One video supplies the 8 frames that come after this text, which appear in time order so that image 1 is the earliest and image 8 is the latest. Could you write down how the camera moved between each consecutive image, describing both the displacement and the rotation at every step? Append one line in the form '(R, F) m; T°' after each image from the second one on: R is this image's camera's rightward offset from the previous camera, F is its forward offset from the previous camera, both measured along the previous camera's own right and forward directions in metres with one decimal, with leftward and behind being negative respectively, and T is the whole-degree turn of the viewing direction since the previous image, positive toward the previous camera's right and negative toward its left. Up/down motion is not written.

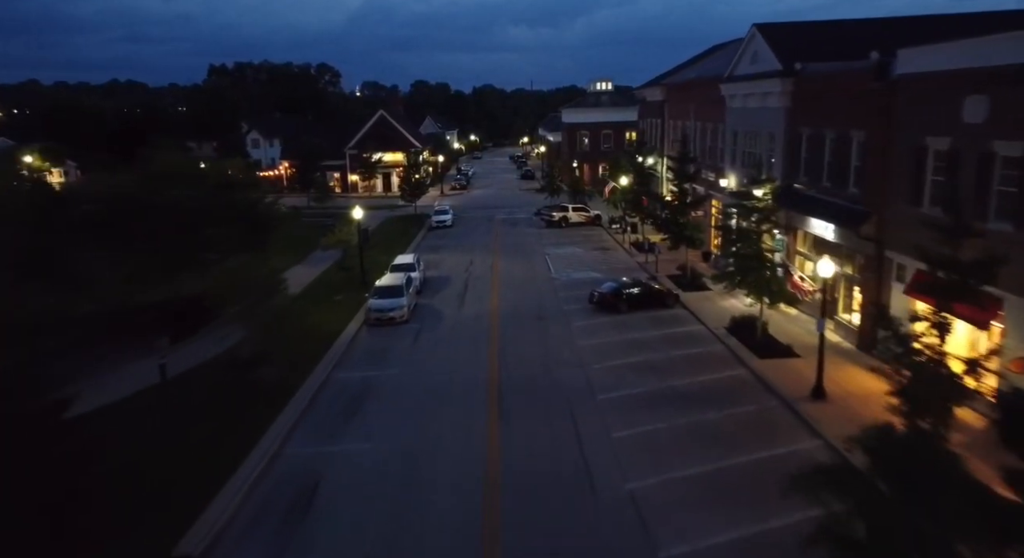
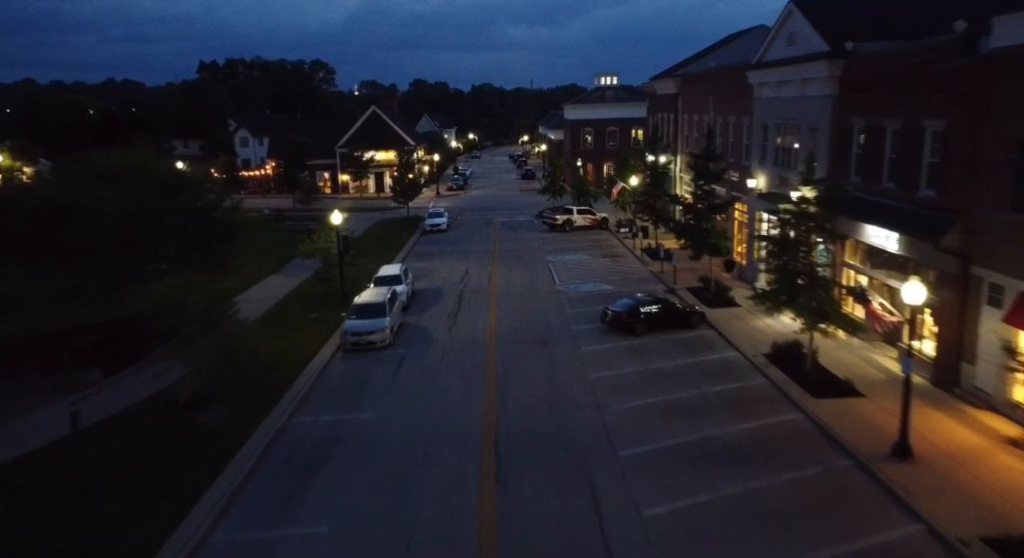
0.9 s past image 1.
(0.0, +3.5) m; 0°
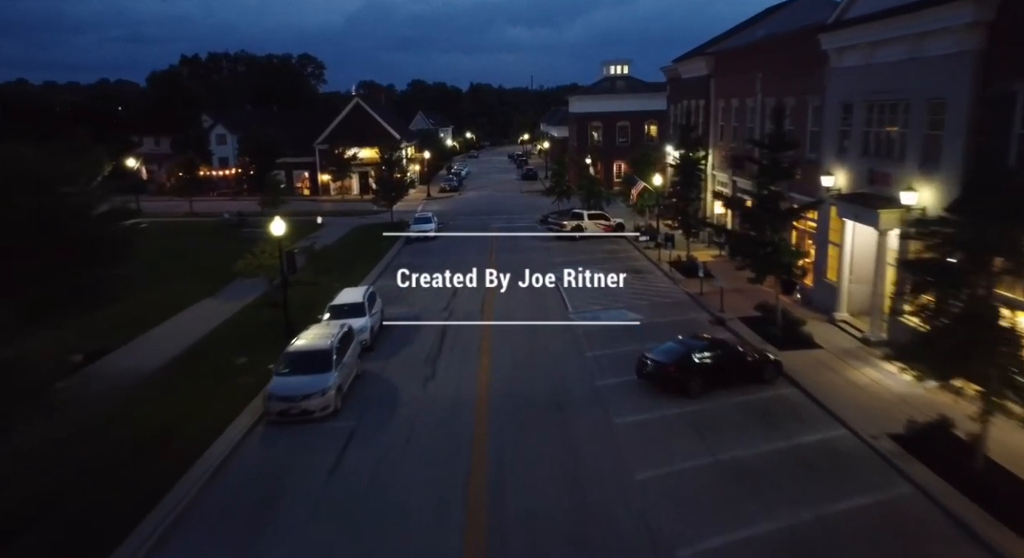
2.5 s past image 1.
(0.0, +6.4) m; 0°
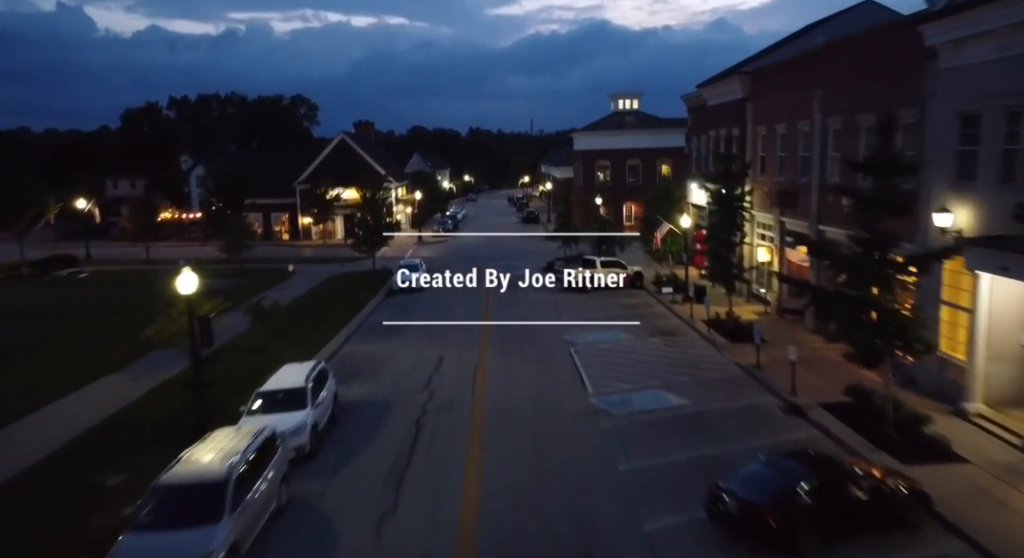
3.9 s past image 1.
(0.0, +5.5) m; 0°
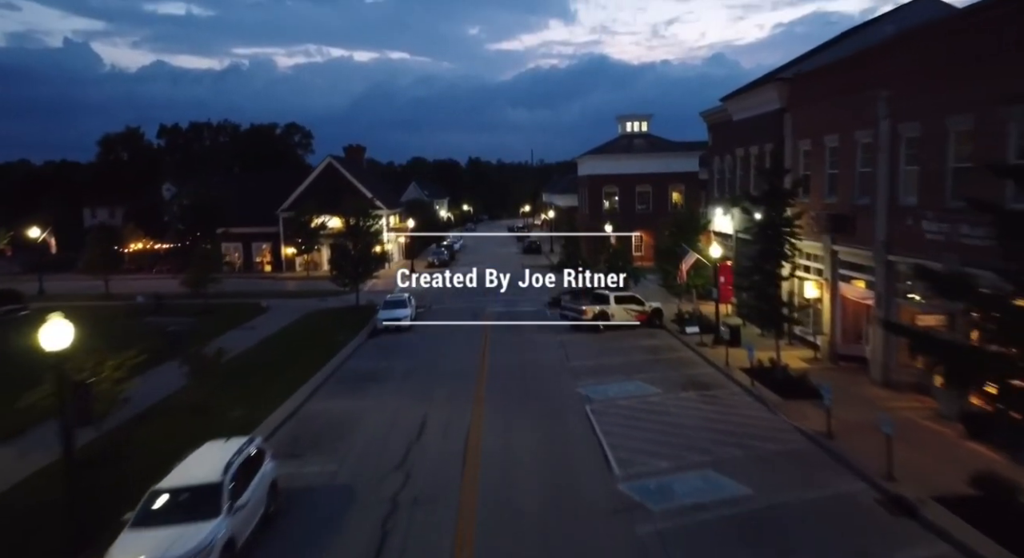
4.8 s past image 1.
(0.0, +4.0) m; 0°
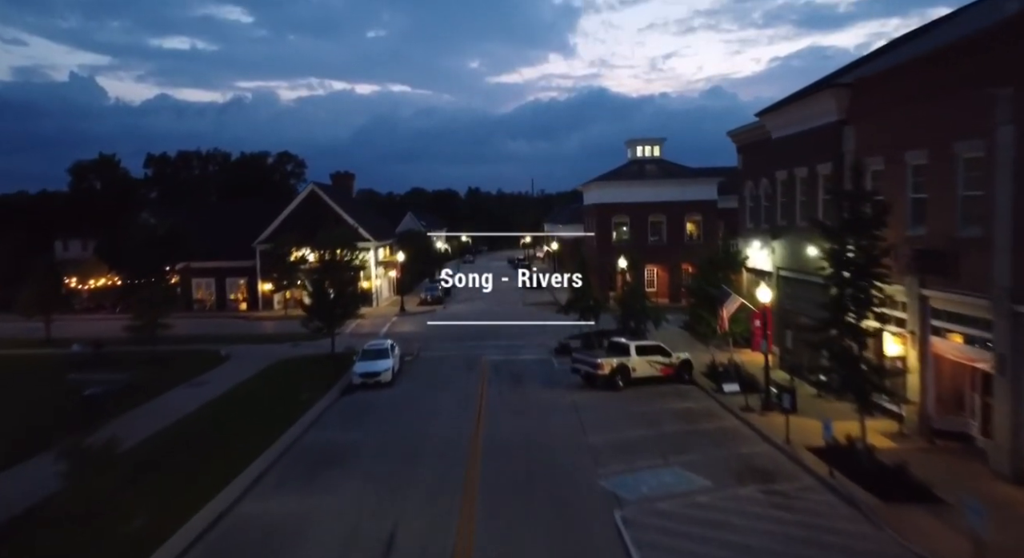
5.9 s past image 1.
(0.0, +4.5) m; 0°
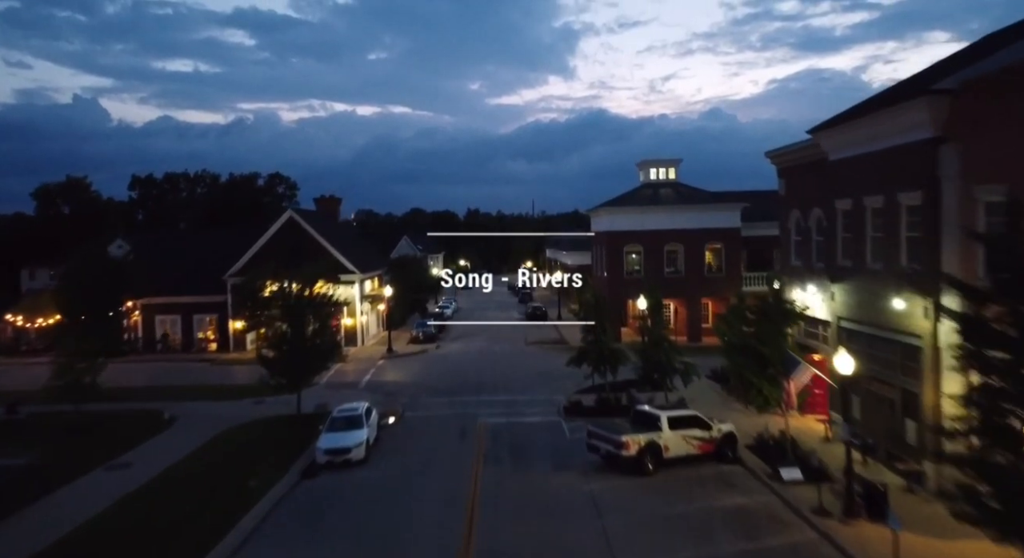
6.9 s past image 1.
(0.0, +4.5) m; 0°
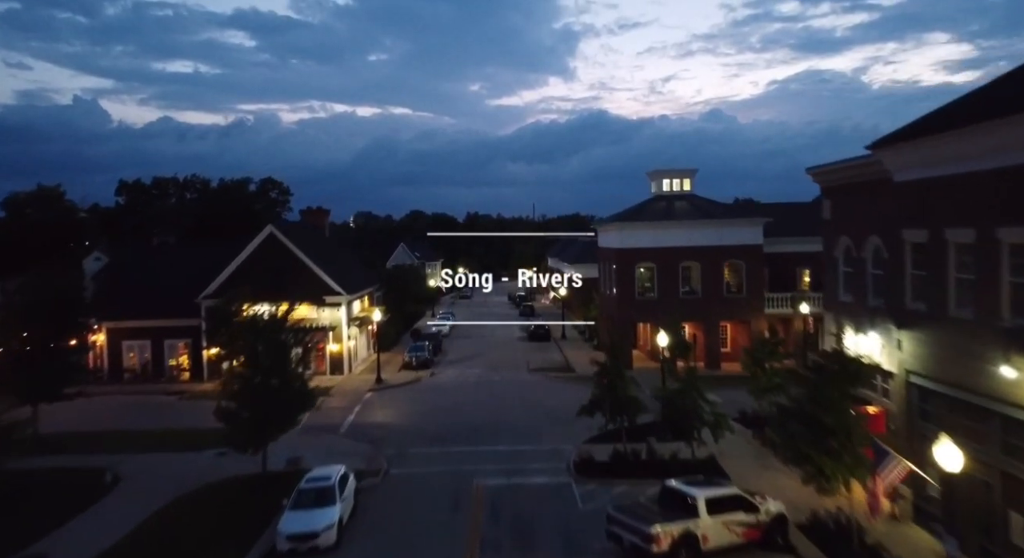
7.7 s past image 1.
(-0.1, +3.4) m; 0°
